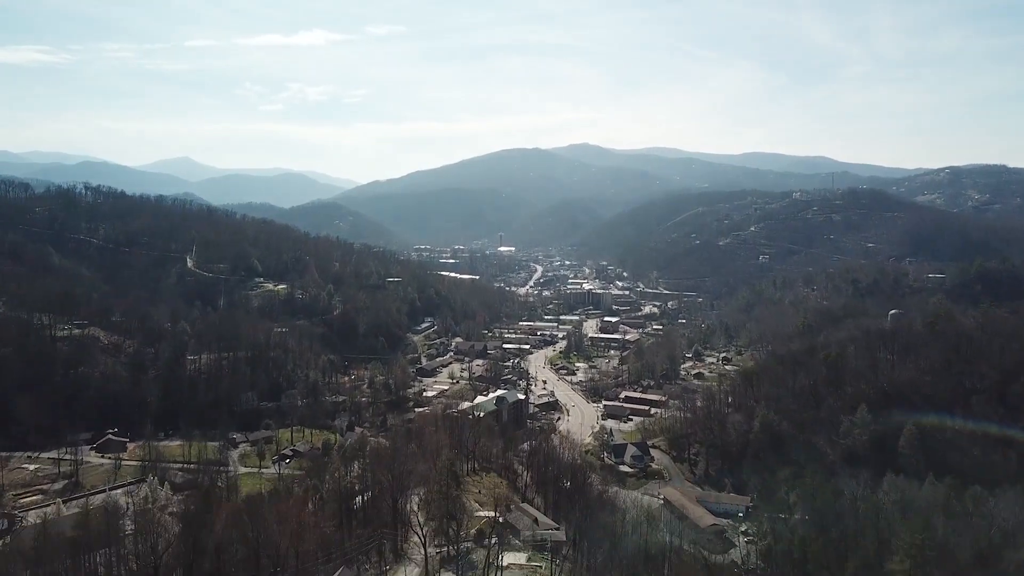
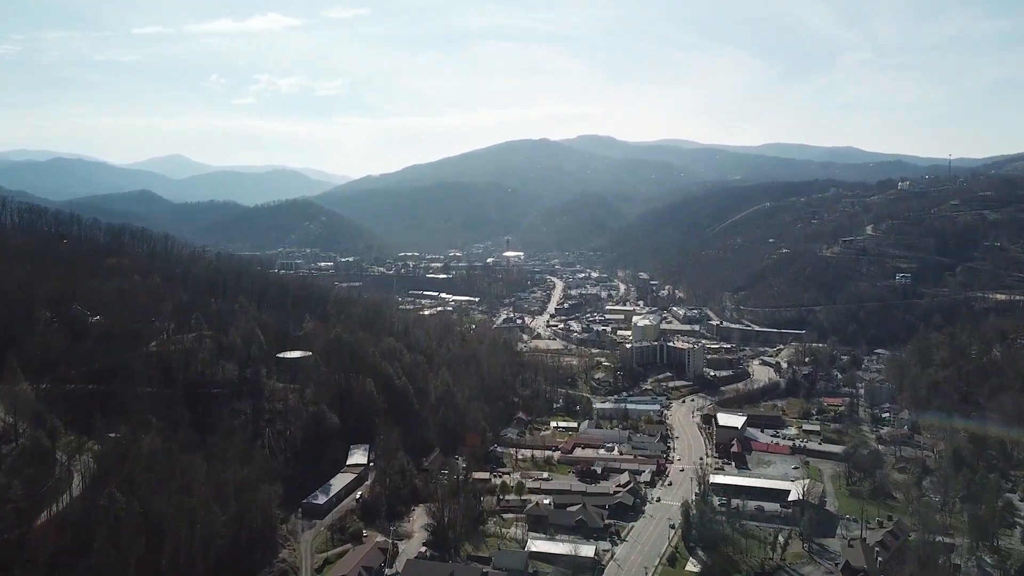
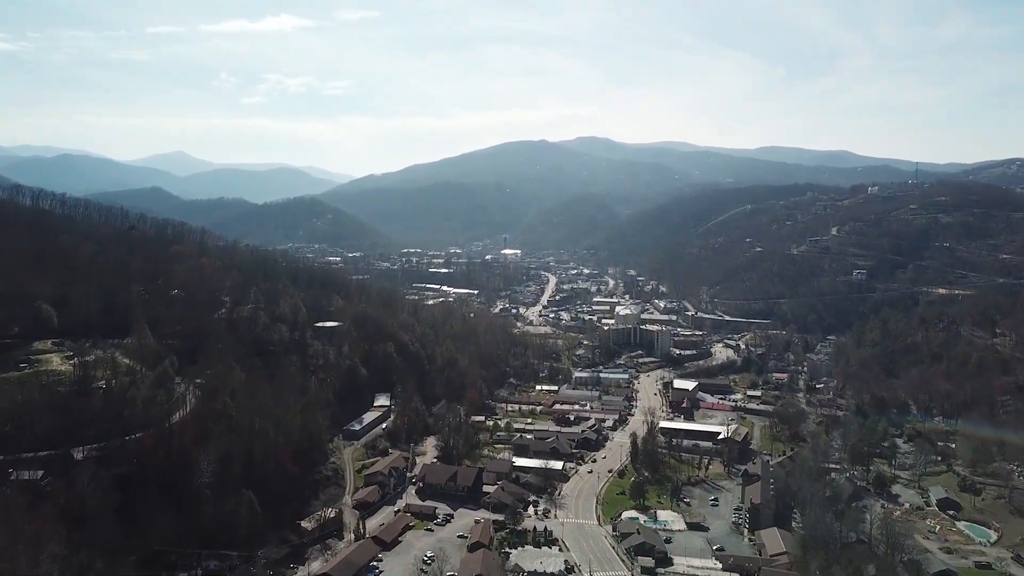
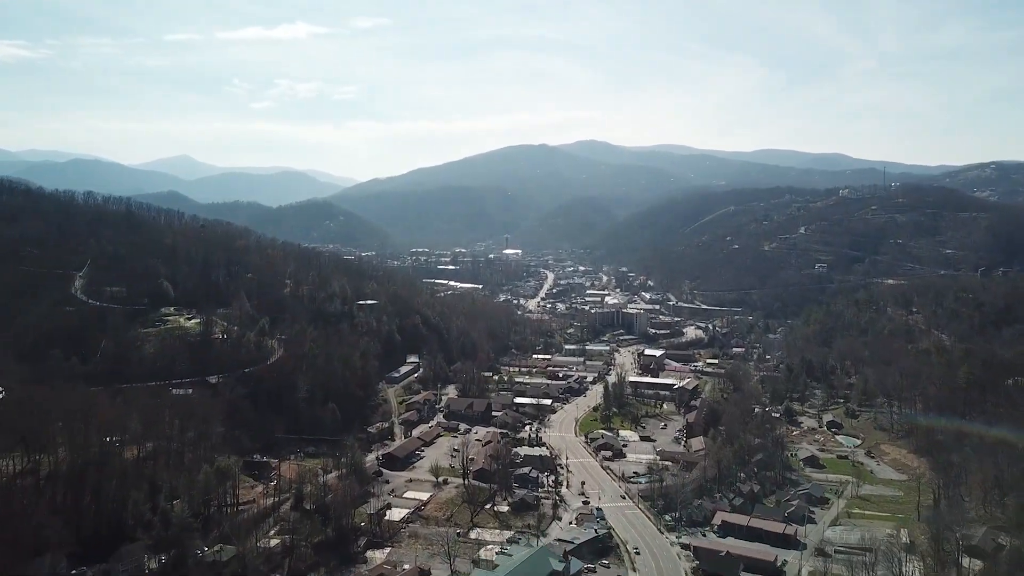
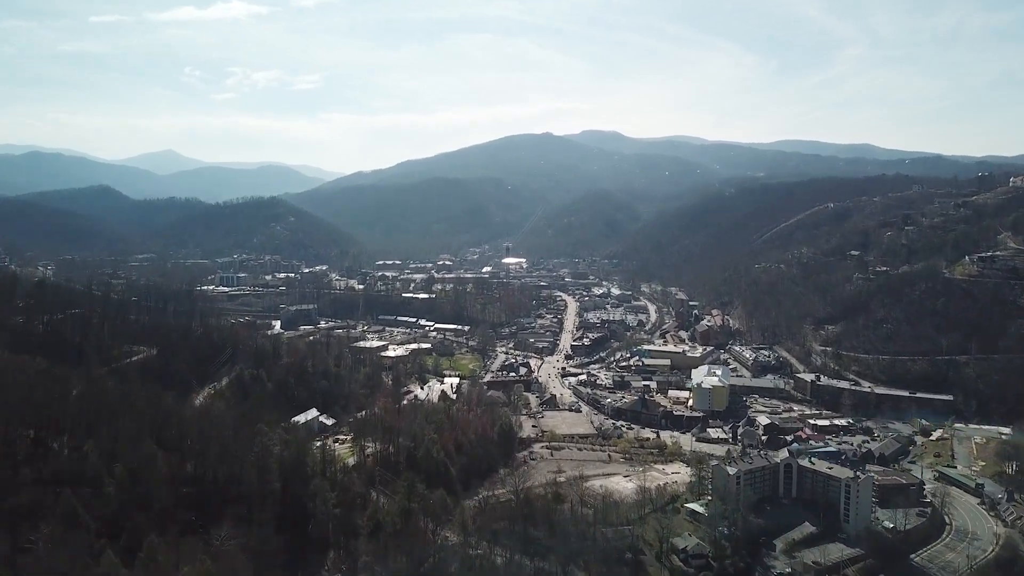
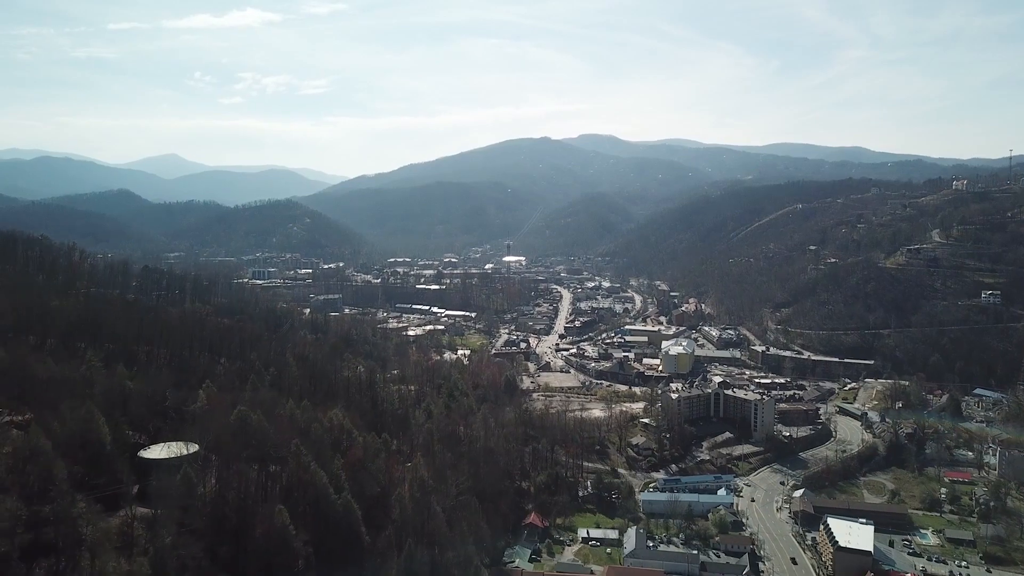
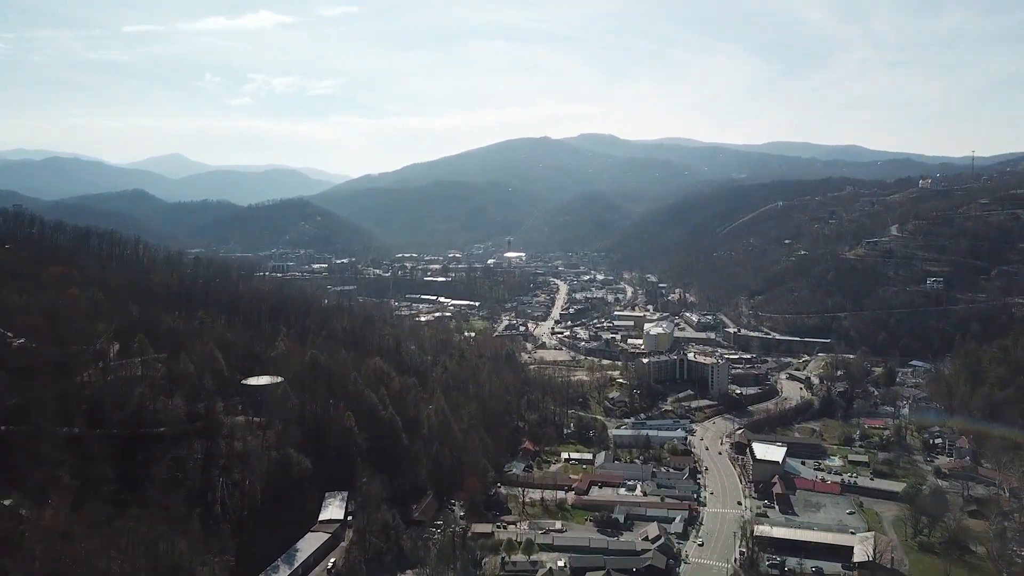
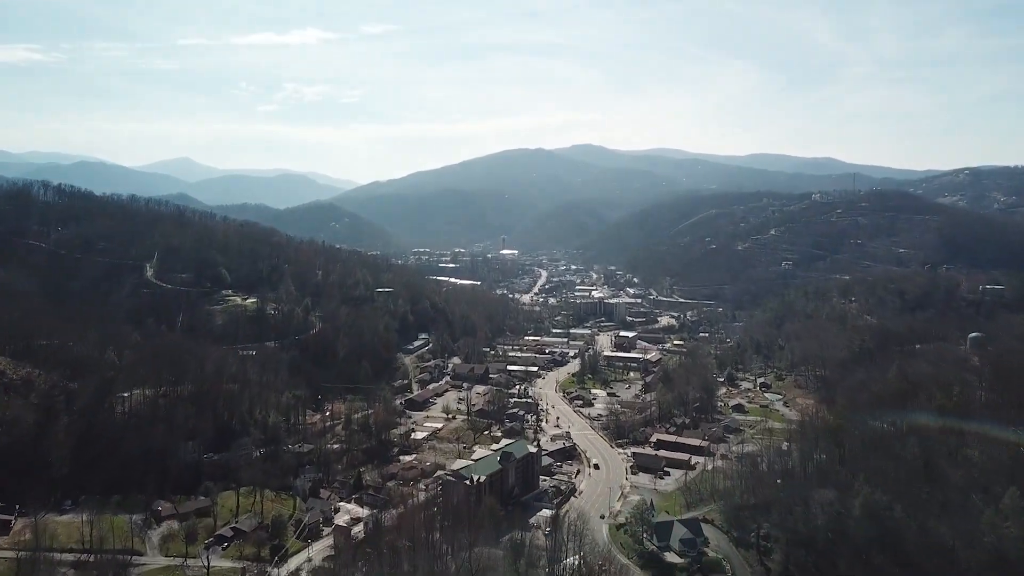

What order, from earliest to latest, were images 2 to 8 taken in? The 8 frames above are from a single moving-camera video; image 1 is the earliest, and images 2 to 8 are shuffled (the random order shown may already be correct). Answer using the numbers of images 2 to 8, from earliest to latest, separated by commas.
8, 4, 3, 2, 7, 6, 5
